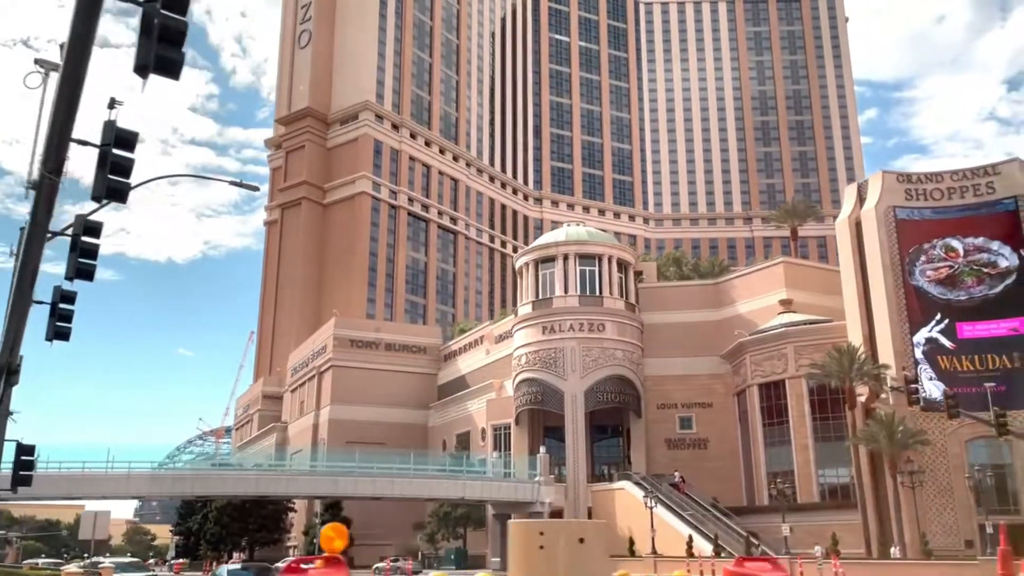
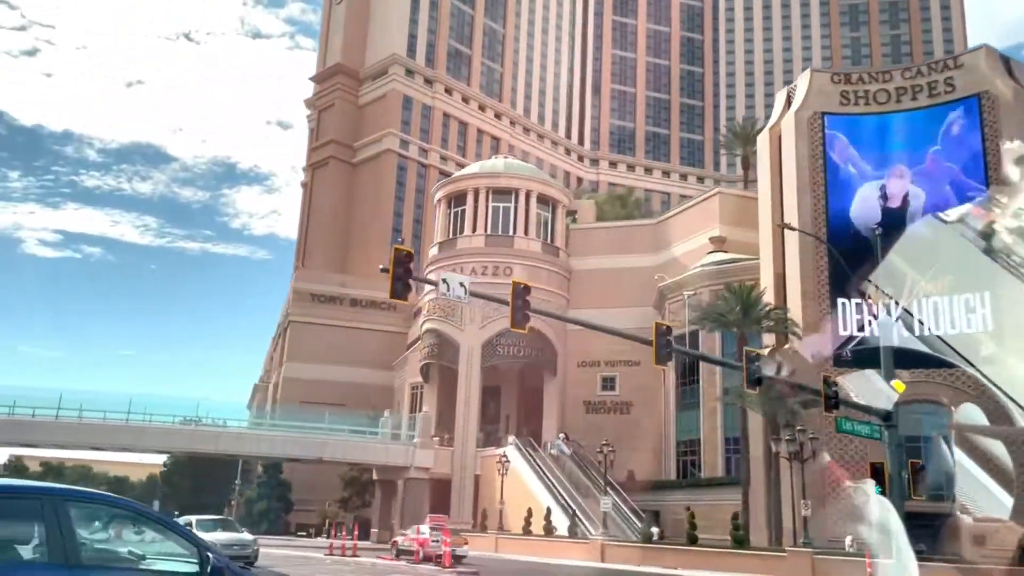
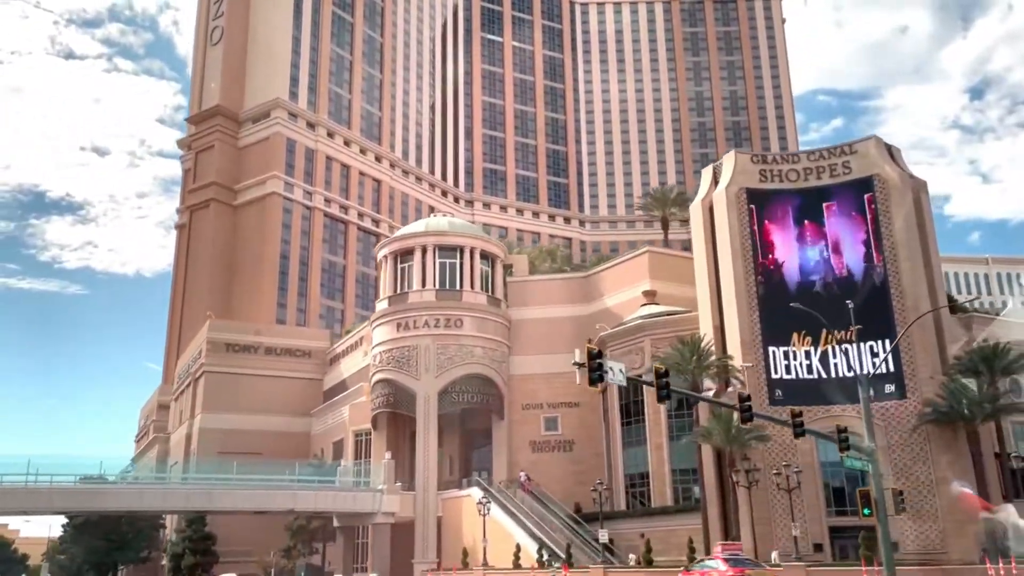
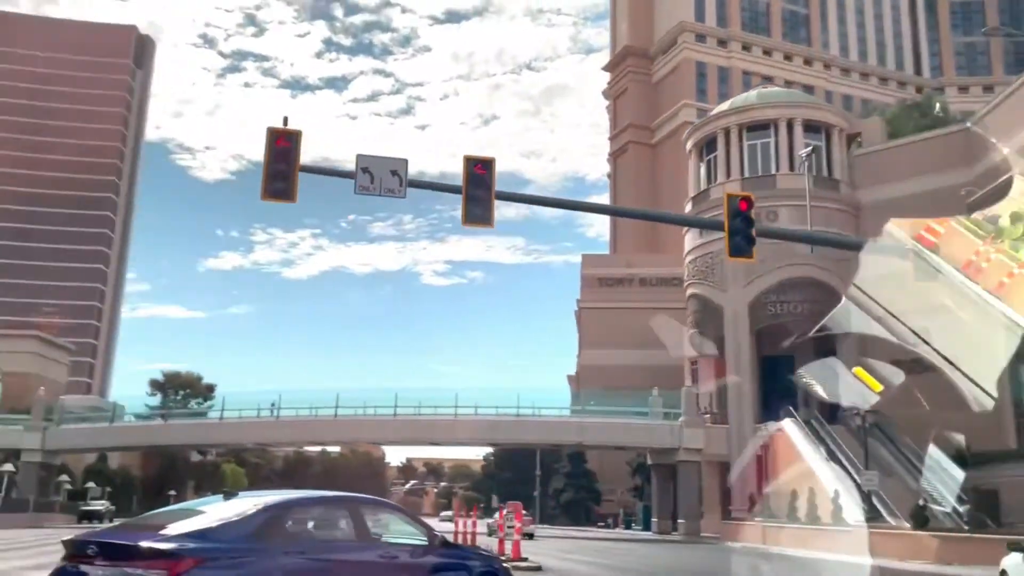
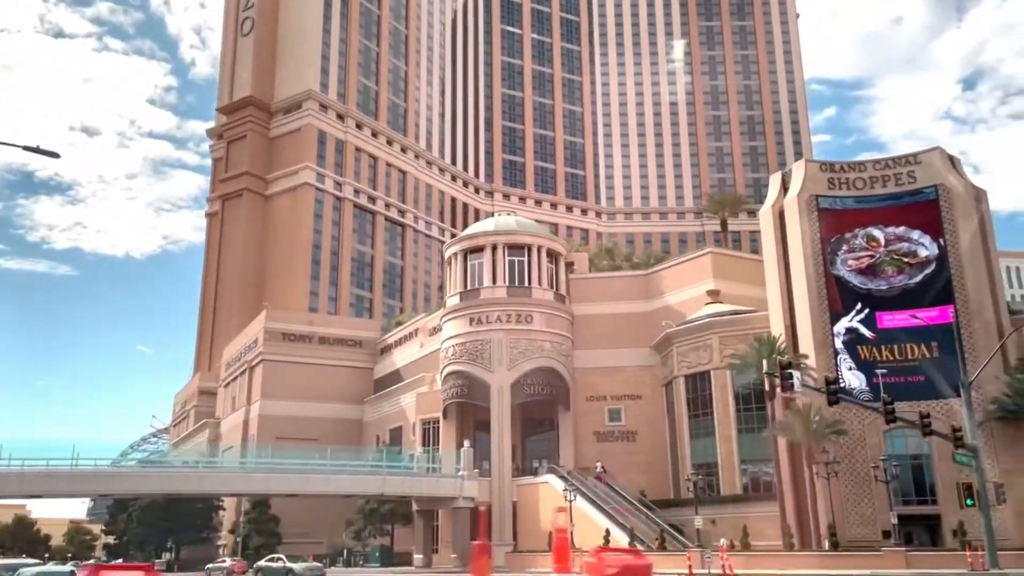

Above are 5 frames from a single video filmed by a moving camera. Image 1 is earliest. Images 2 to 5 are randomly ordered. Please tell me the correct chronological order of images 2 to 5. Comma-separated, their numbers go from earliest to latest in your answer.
5, 3, 2, 4
